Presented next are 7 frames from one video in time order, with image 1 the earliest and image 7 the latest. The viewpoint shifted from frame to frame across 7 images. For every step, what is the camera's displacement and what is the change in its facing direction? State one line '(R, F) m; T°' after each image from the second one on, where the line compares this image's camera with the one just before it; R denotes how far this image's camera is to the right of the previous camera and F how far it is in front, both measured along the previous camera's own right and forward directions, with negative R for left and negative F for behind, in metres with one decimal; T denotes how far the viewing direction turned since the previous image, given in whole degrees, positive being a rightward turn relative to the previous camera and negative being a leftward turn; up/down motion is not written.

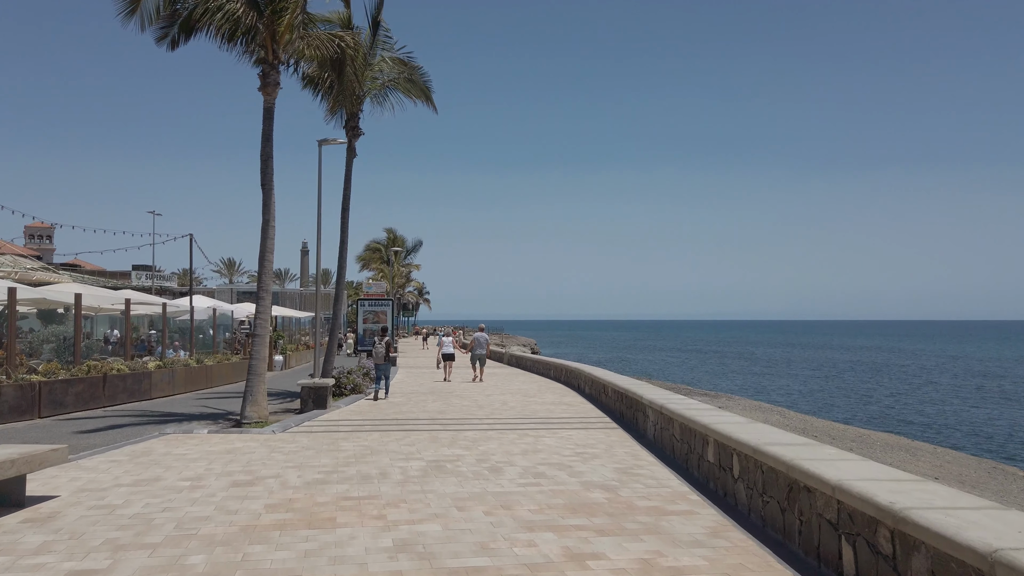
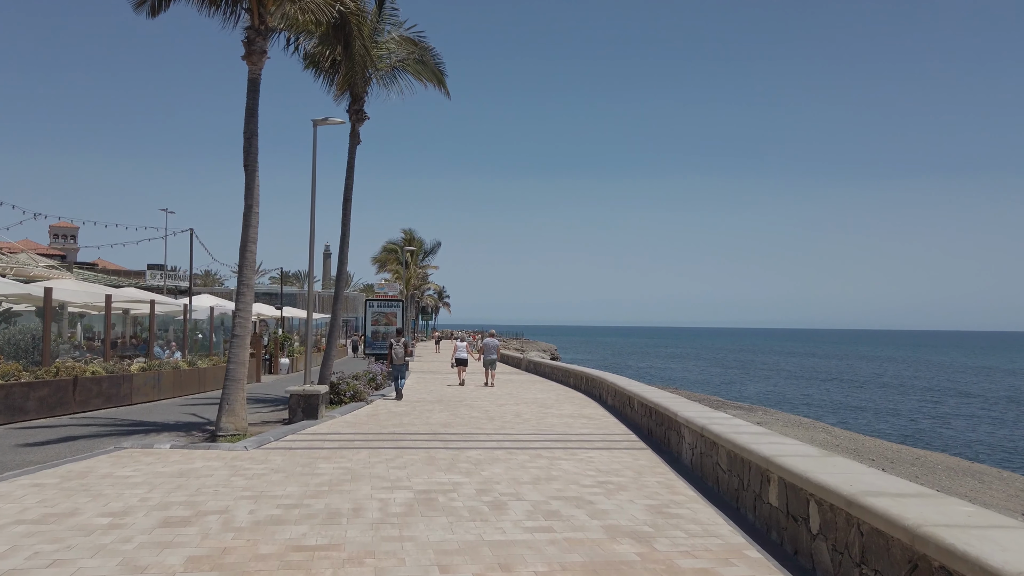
(+0.1, +1.7) m; -2°
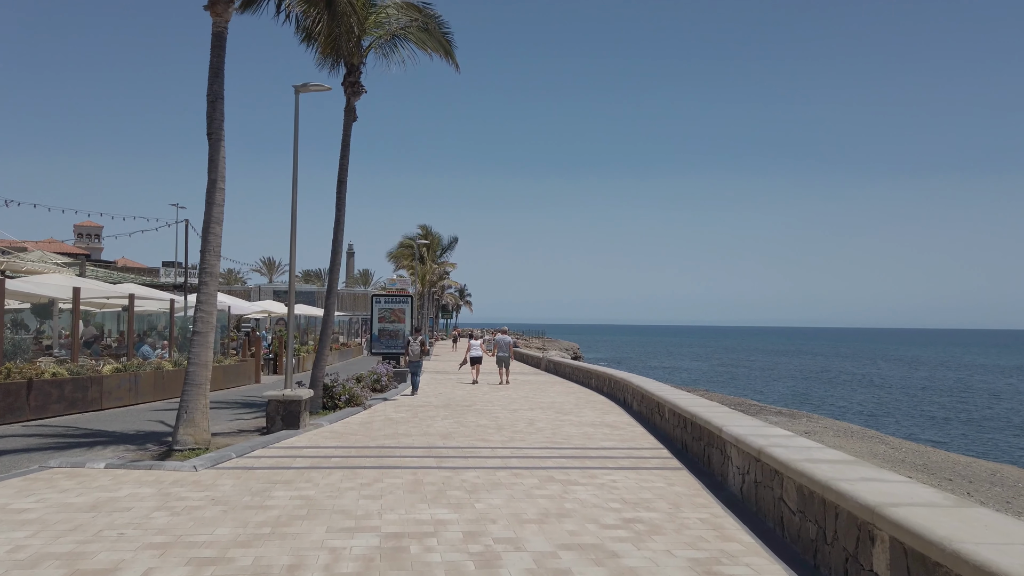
(+0.2, +1.8) m; -2°
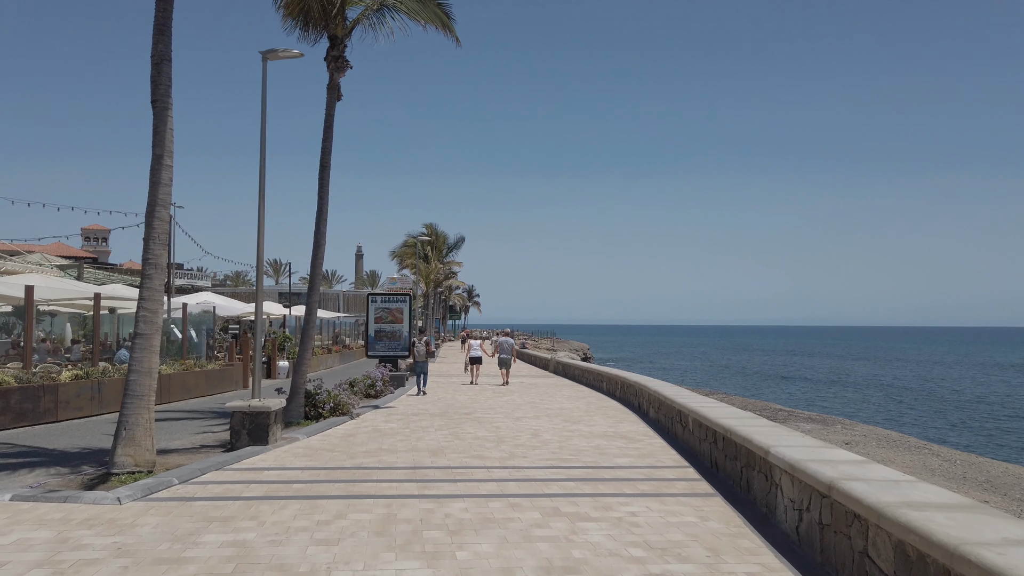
(+0.1, +1.5) m; -1°
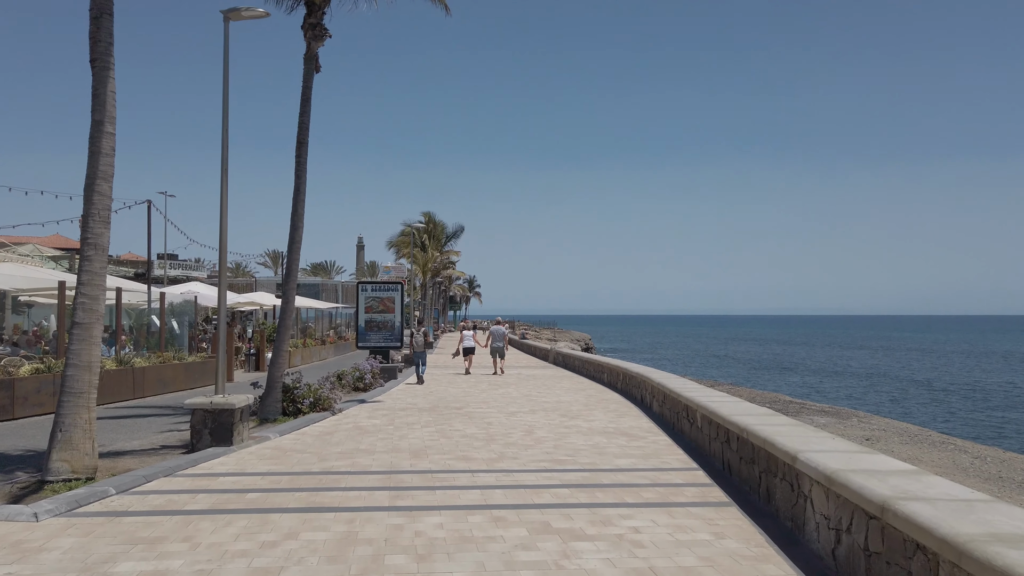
(+0.2, +1.0) m; 0°
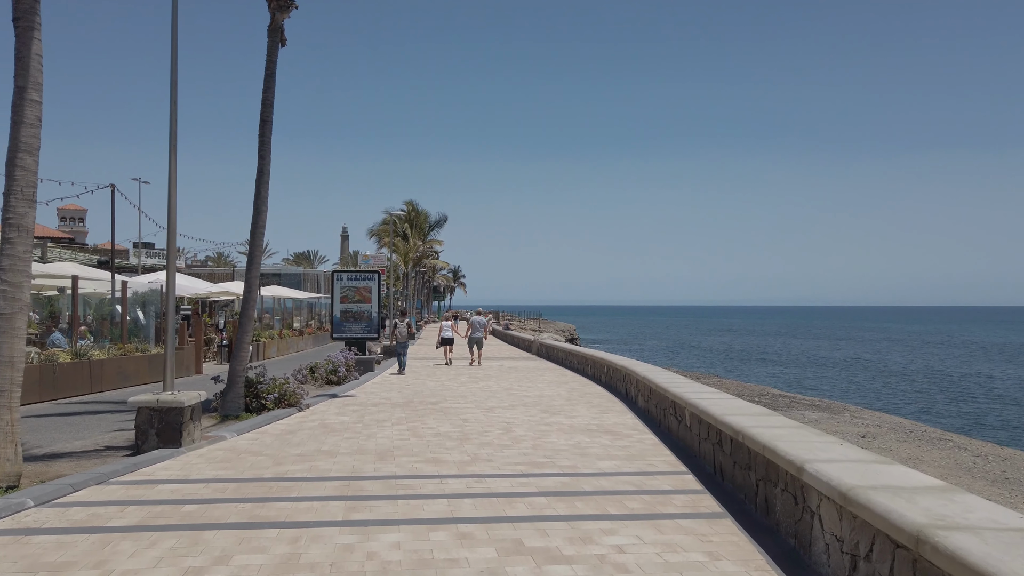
(+0.1, +0.7) m; +1°
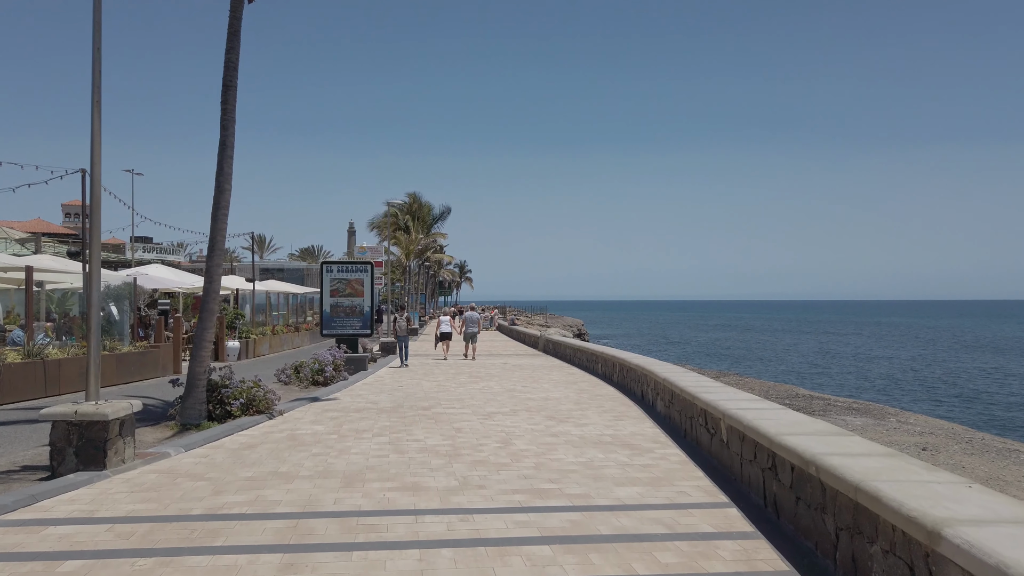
(+0.1, +1.6) m; -1°
